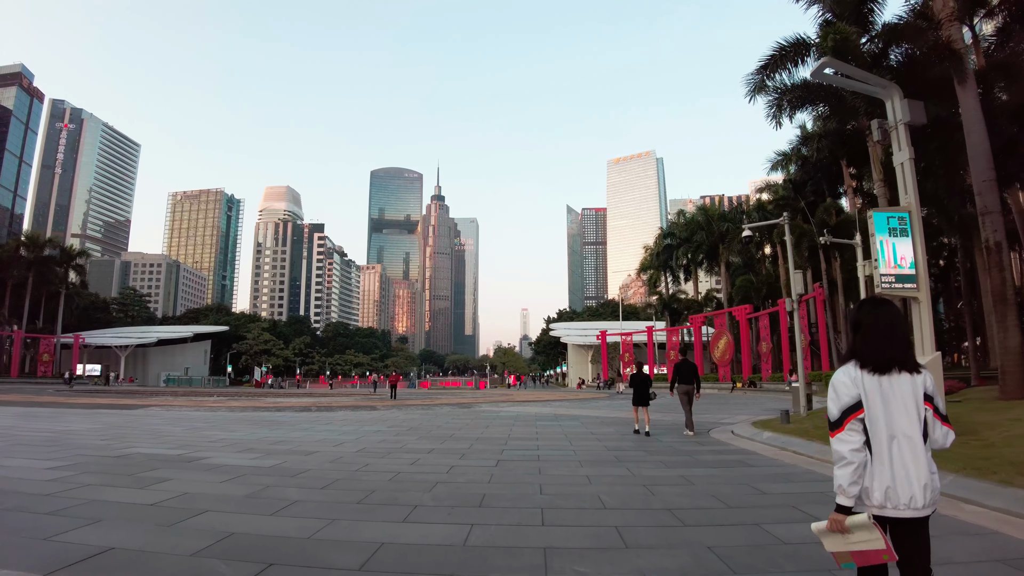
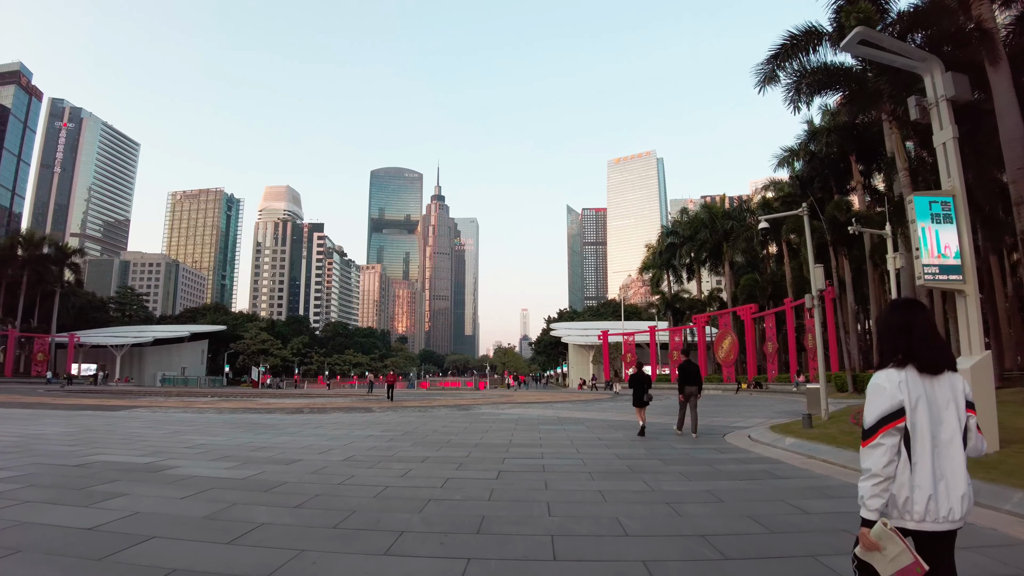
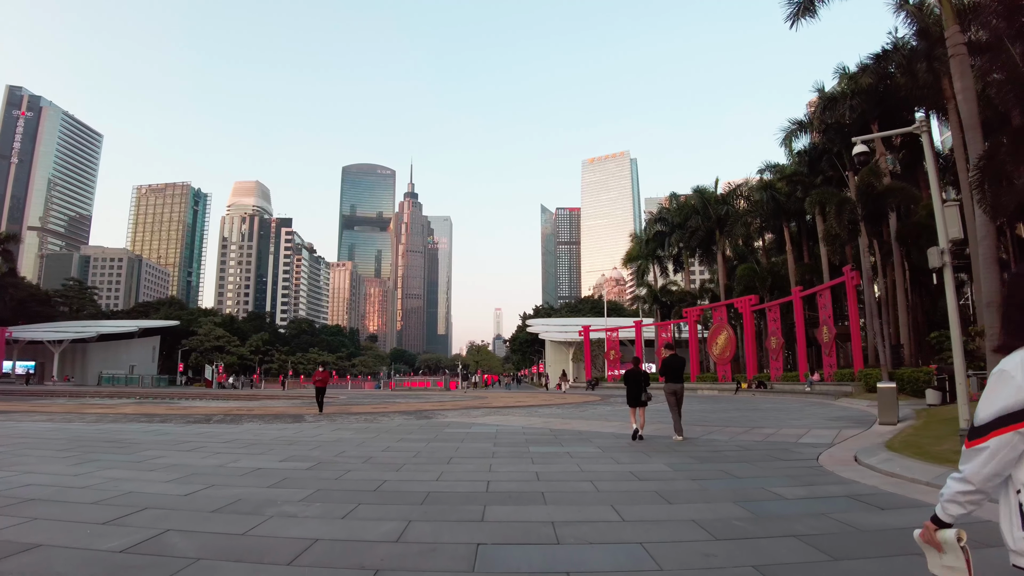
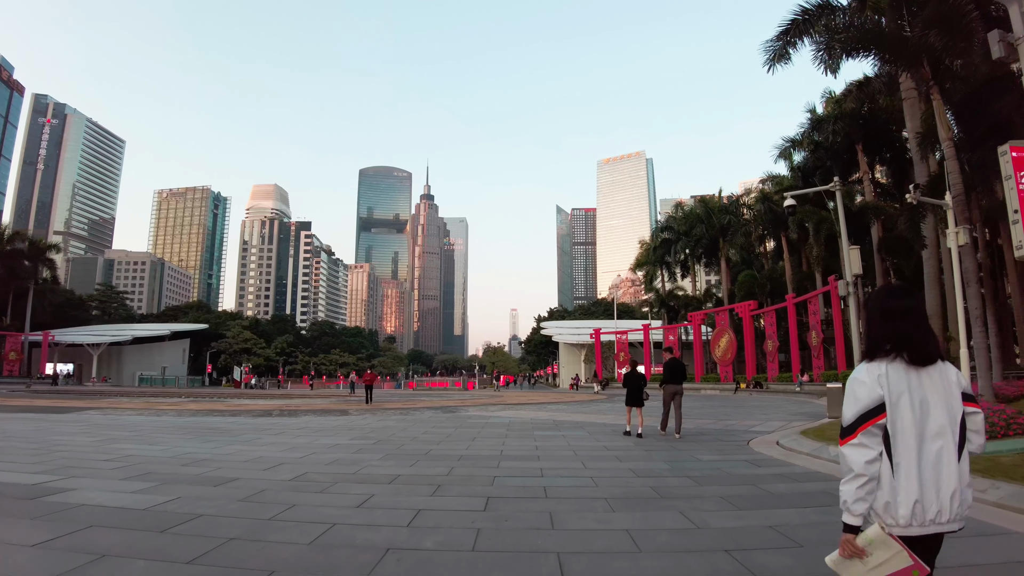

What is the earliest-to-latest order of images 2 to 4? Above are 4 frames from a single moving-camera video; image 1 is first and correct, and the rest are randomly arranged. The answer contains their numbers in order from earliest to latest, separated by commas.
2, 4, 3
